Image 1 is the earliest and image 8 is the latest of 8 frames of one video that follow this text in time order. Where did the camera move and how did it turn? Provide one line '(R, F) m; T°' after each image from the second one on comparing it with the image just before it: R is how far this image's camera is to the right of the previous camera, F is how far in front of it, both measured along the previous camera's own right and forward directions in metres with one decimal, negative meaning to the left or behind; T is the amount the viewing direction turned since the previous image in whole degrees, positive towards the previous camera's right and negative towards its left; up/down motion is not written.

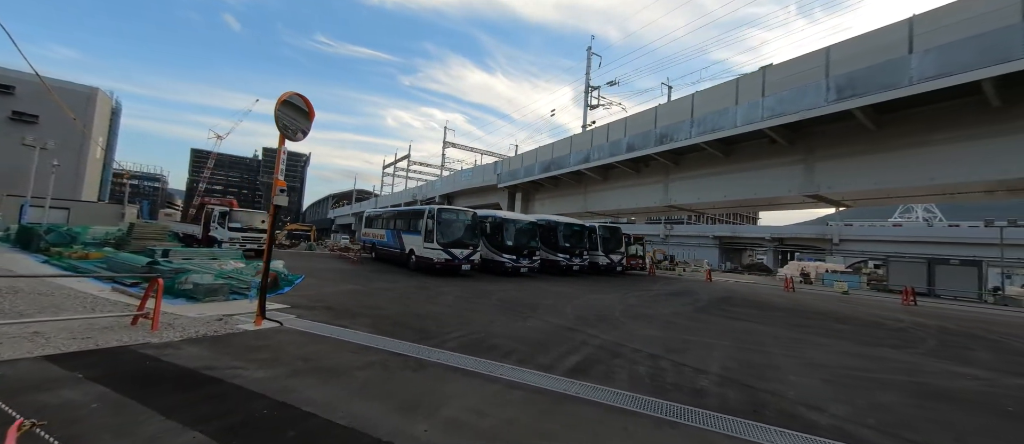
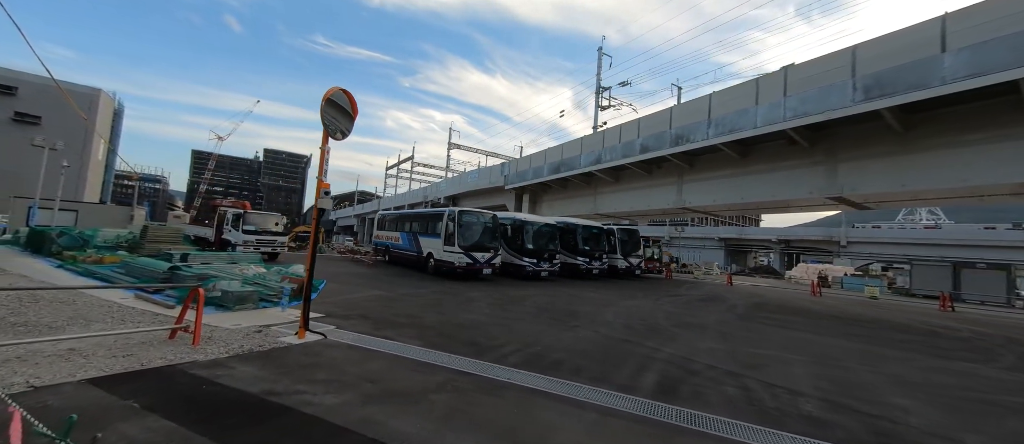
(-0.9, +0.4) m; 0°
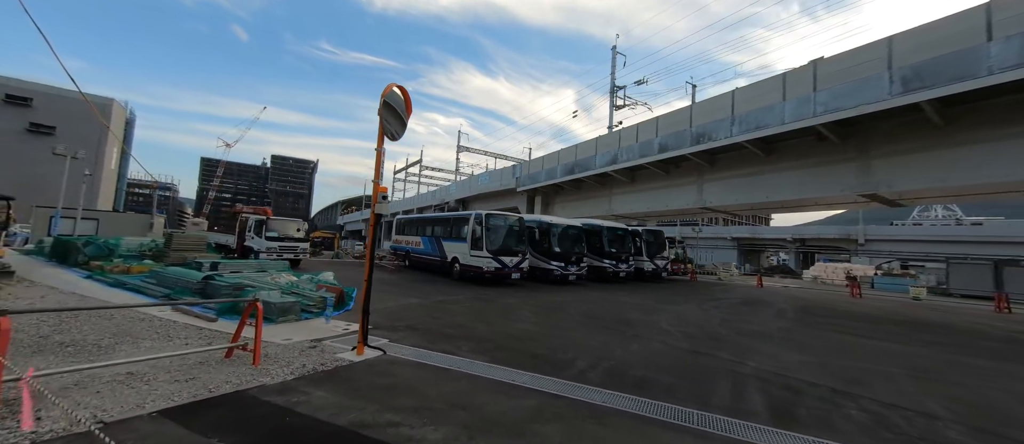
(-0.9, +0.4) m; -1°
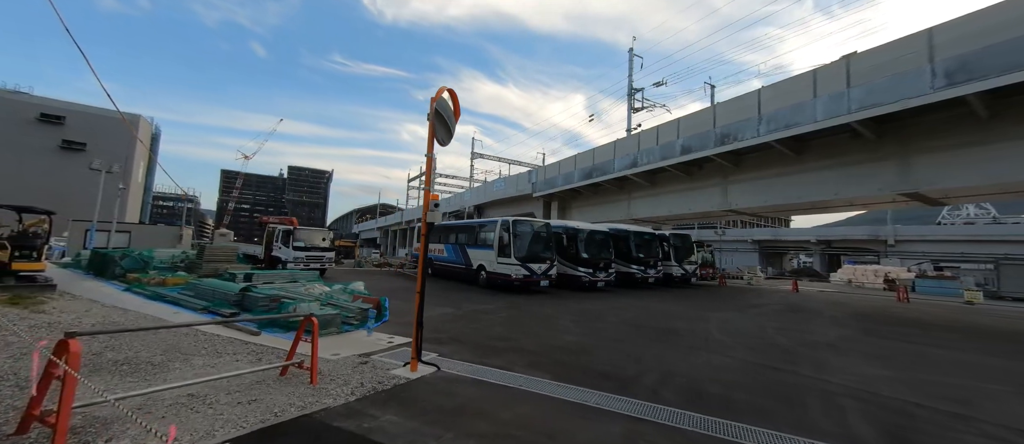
(-0.6, +0.2) m; -2°
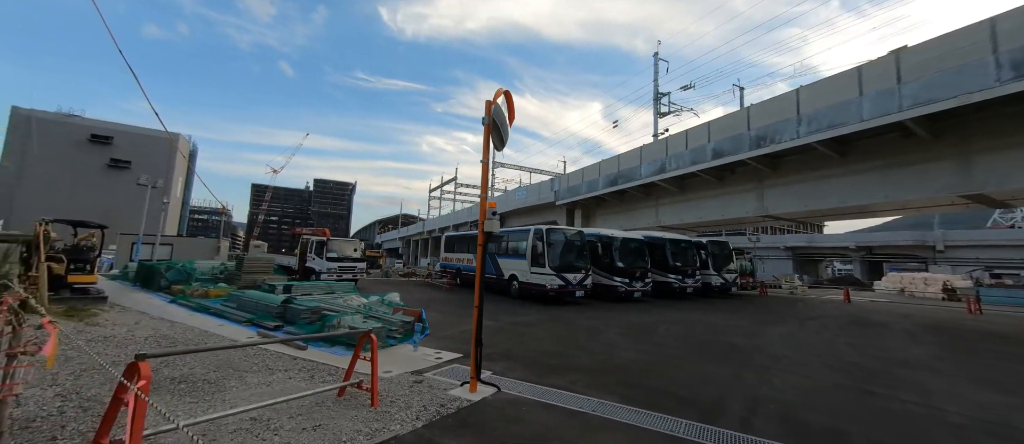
(-0.5, +0.3) m; -3°
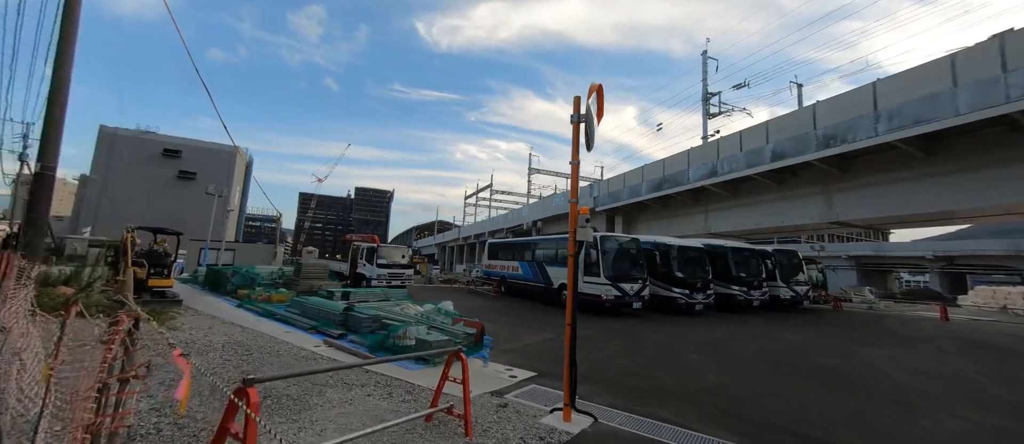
(-0.7, +0.4) m; -5°
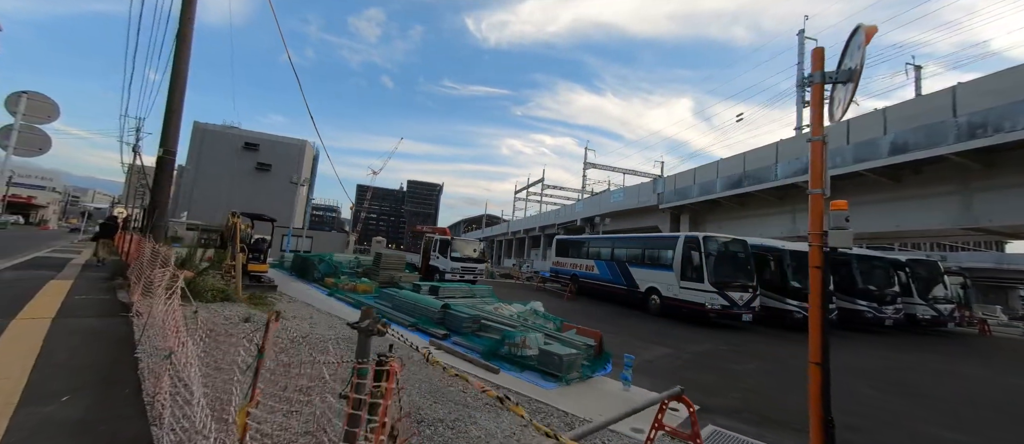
(-1.5, +0.9) m; -7°
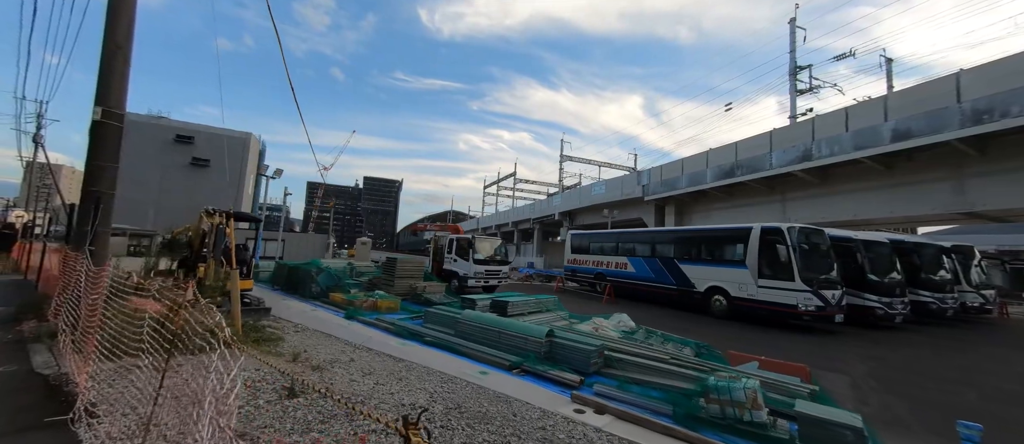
(-2.8, +2.5) m; +6°
